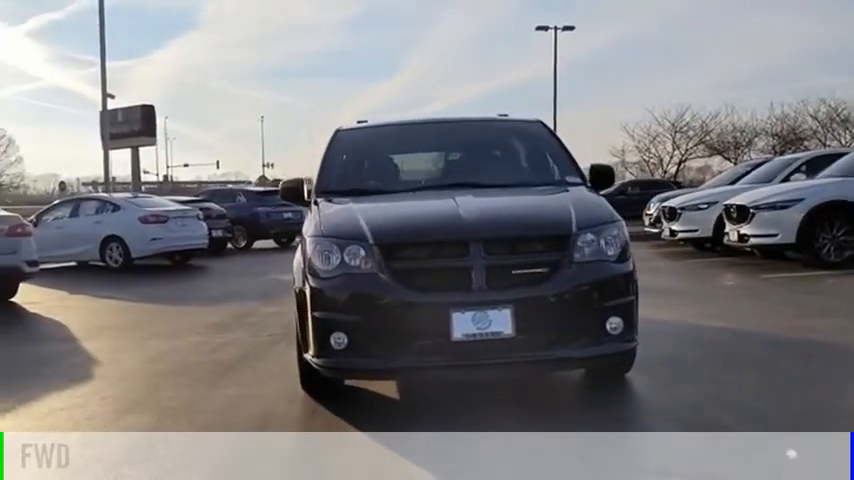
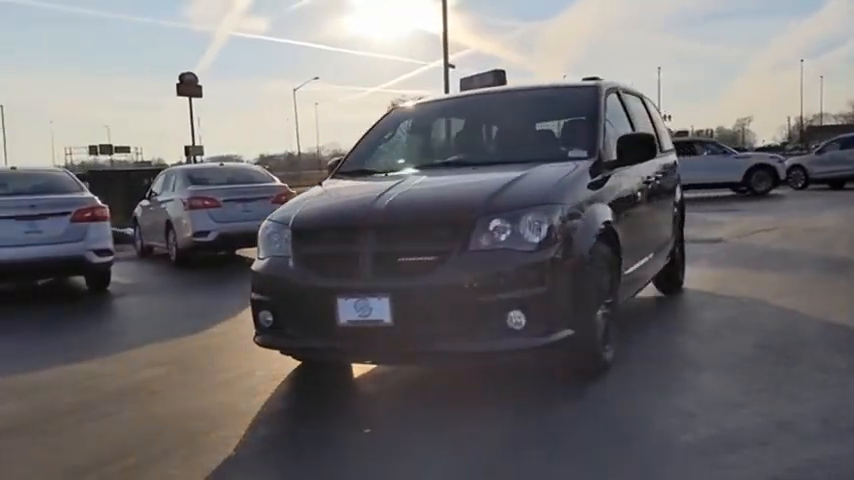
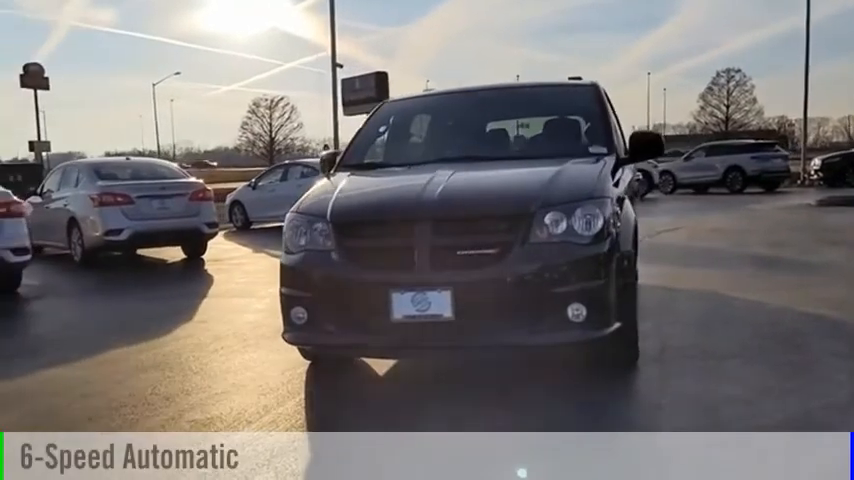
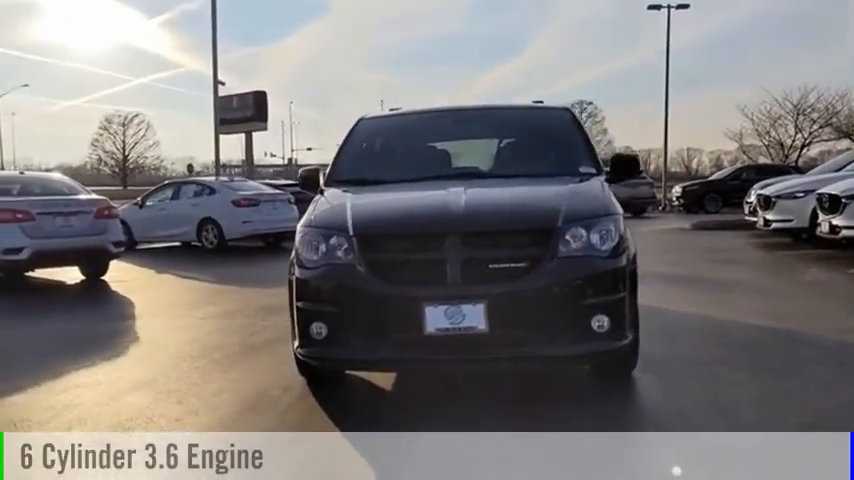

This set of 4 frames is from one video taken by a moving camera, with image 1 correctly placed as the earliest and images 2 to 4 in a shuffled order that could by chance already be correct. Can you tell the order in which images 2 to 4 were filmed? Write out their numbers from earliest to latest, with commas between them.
4, 3, 2
